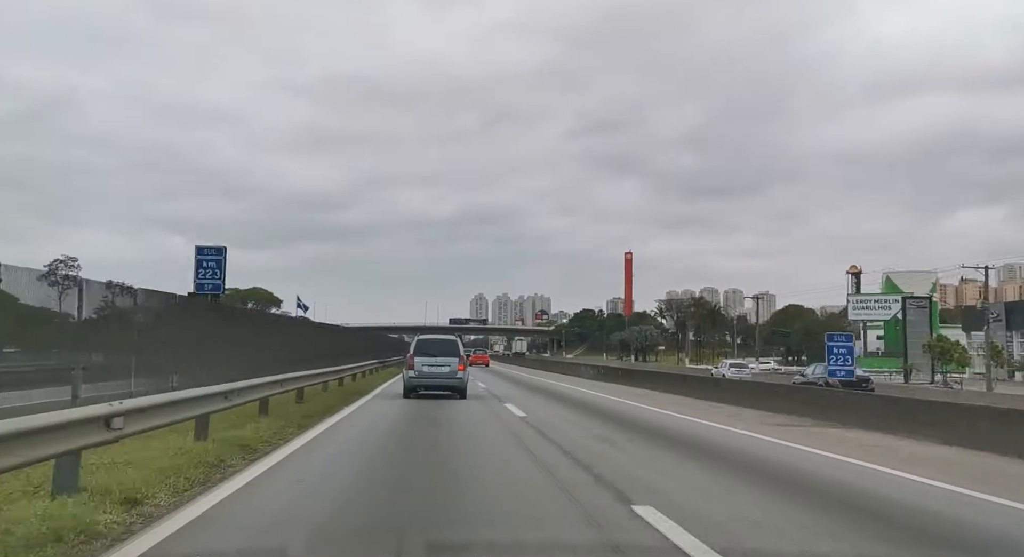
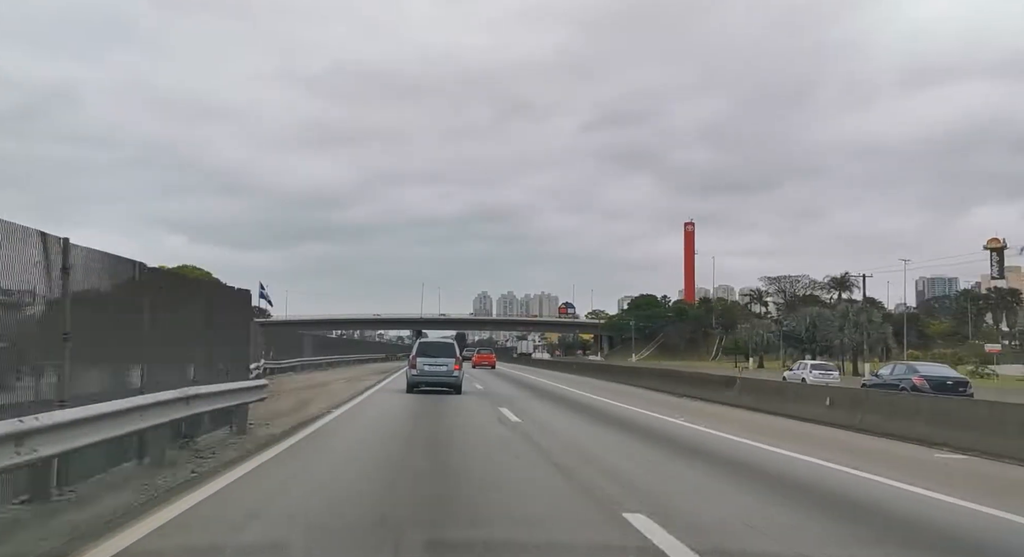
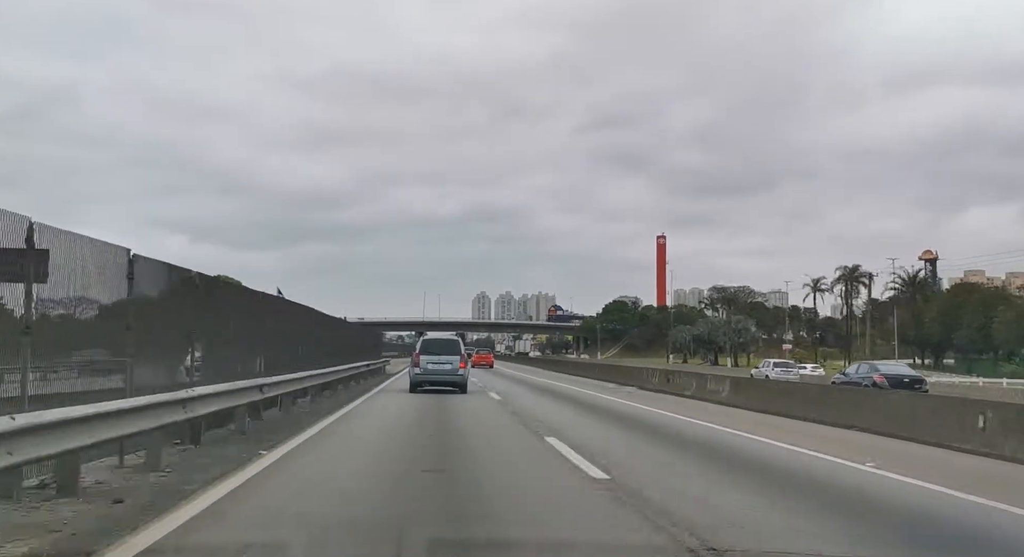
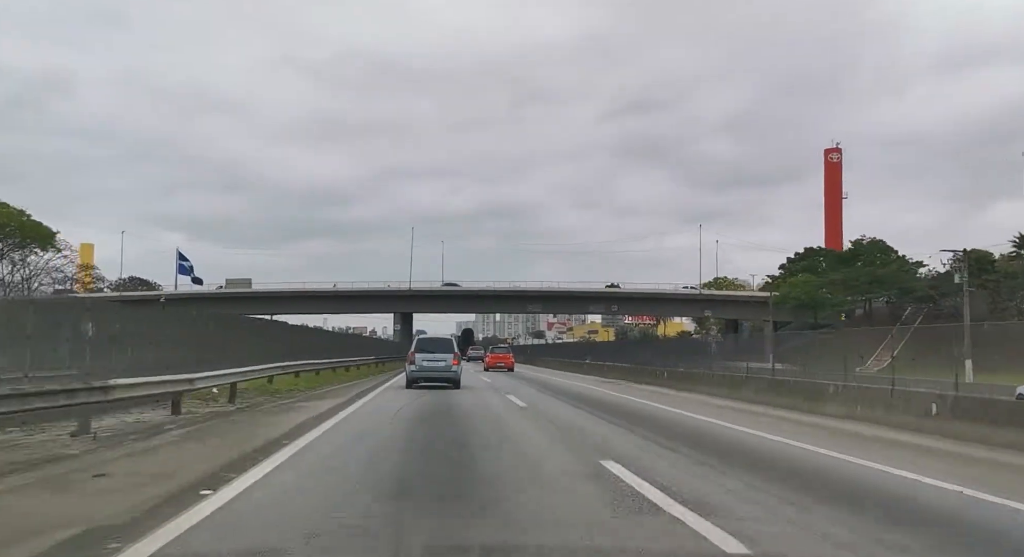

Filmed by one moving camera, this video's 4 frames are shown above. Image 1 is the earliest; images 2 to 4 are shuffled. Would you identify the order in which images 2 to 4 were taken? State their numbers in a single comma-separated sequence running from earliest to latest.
3, 2, 4
